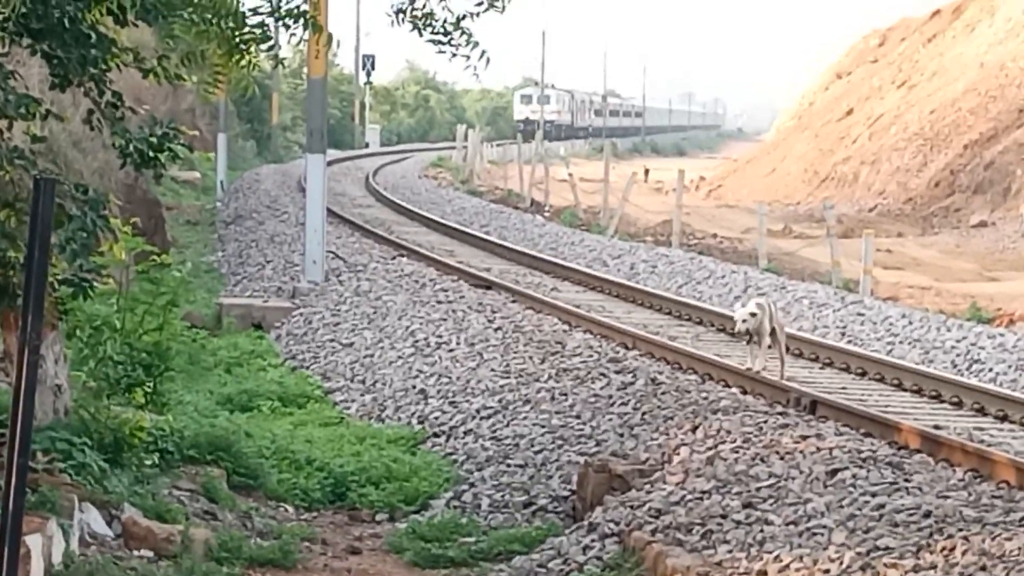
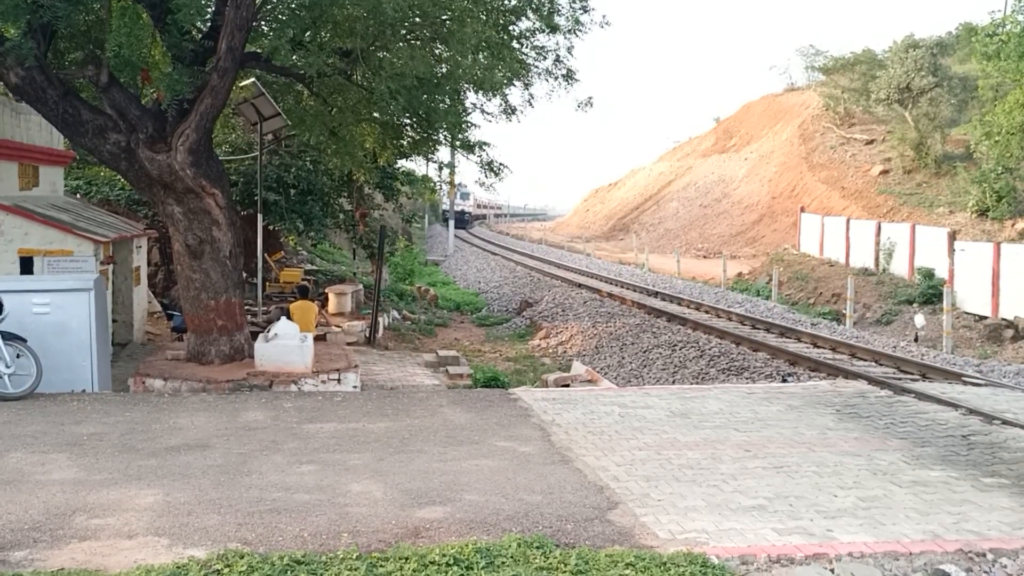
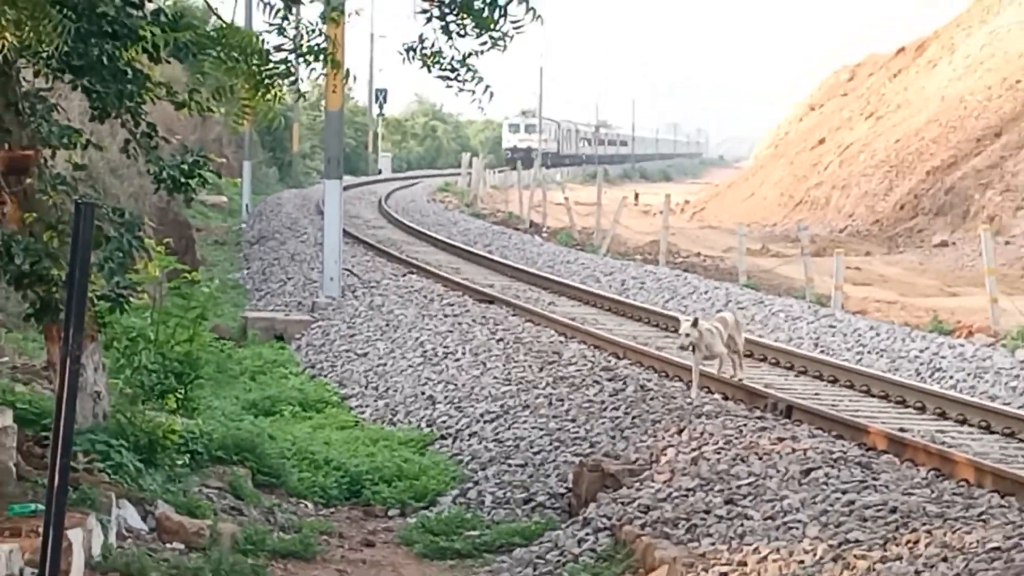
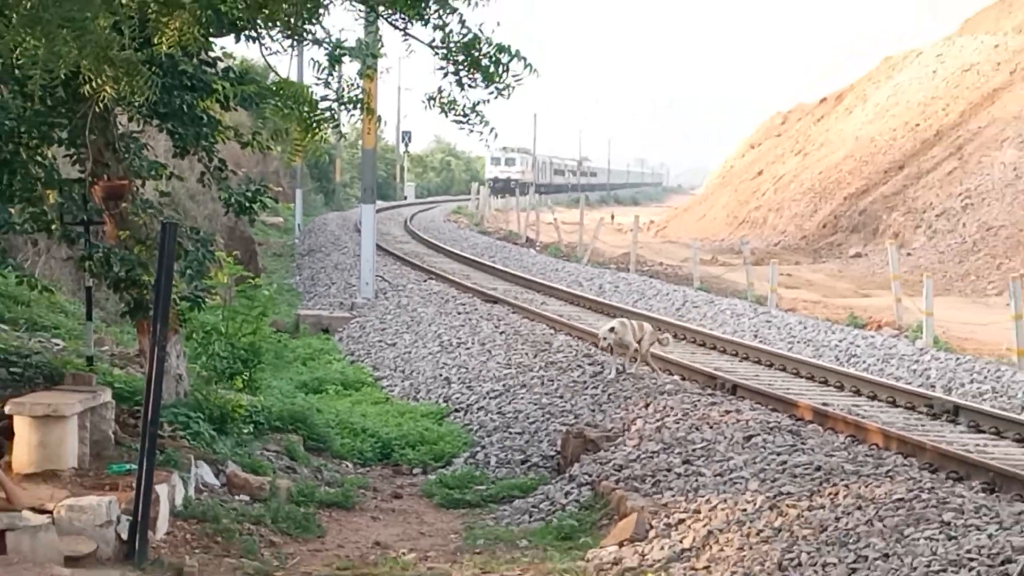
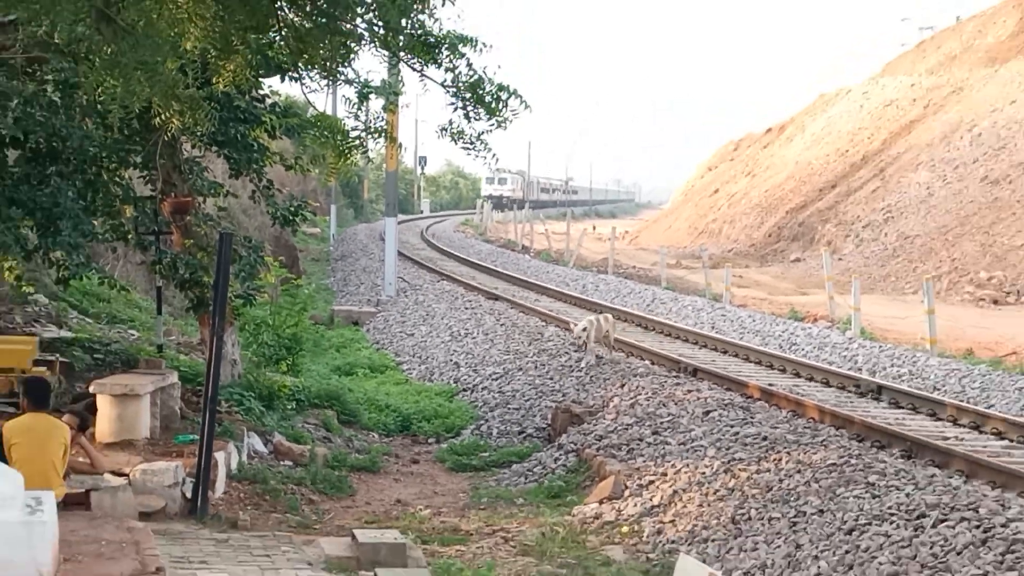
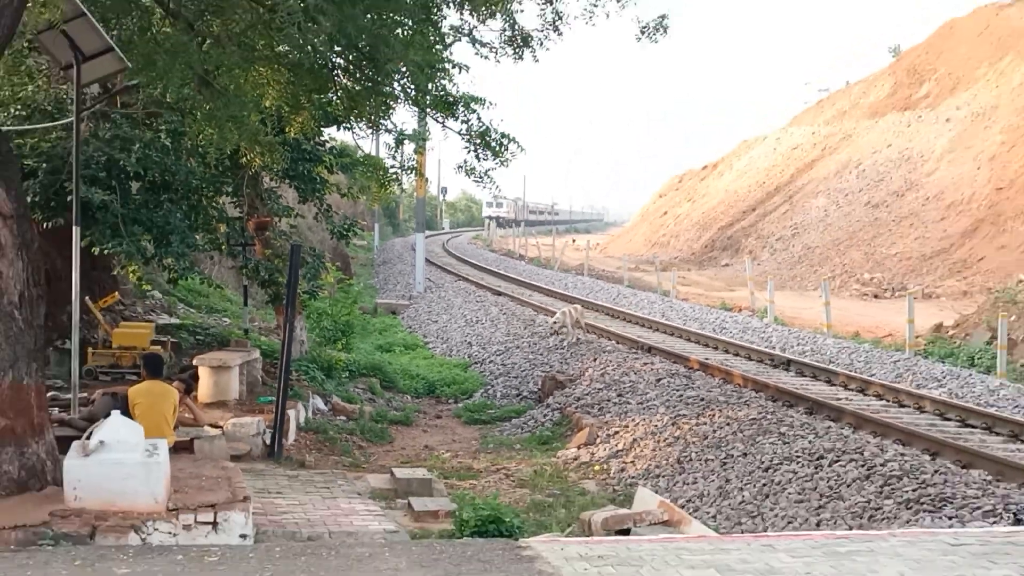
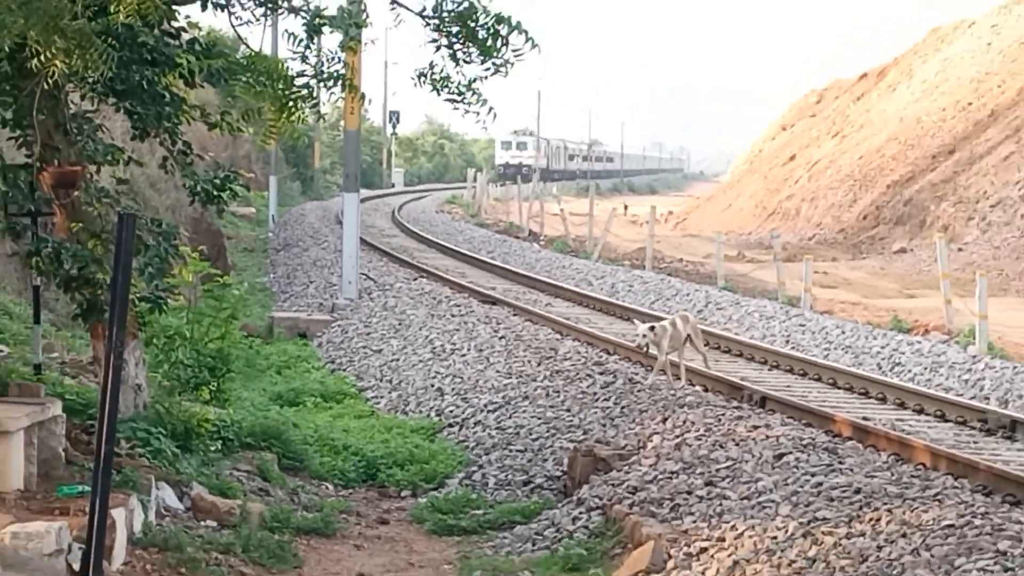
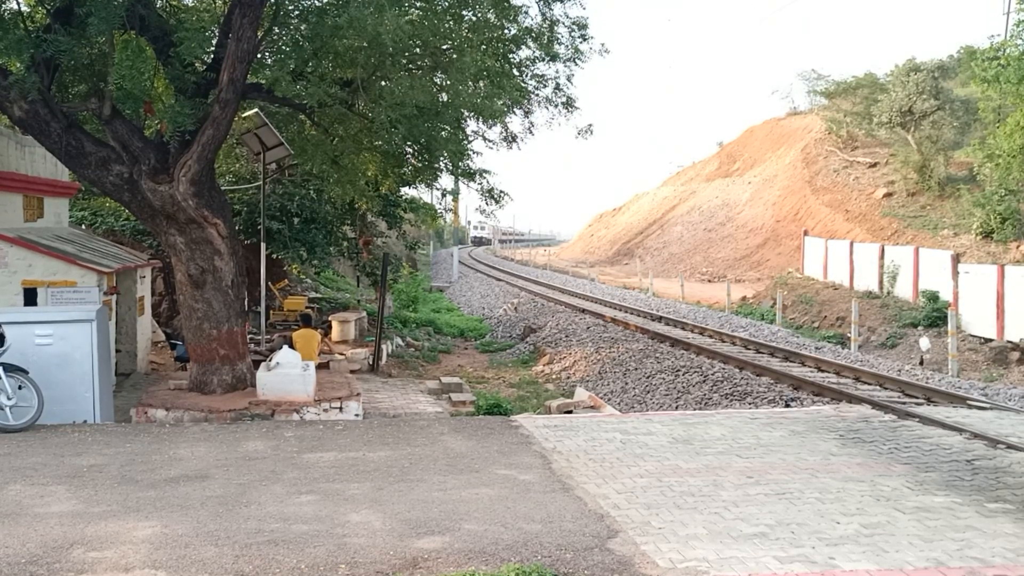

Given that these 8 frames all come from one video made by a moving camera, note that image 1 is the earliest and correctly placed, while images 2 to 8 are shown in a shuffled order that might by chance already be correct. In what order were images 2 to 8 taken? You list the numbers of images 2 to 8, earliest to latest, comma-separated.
3, 7, 4, 5, 6, 8, 2
